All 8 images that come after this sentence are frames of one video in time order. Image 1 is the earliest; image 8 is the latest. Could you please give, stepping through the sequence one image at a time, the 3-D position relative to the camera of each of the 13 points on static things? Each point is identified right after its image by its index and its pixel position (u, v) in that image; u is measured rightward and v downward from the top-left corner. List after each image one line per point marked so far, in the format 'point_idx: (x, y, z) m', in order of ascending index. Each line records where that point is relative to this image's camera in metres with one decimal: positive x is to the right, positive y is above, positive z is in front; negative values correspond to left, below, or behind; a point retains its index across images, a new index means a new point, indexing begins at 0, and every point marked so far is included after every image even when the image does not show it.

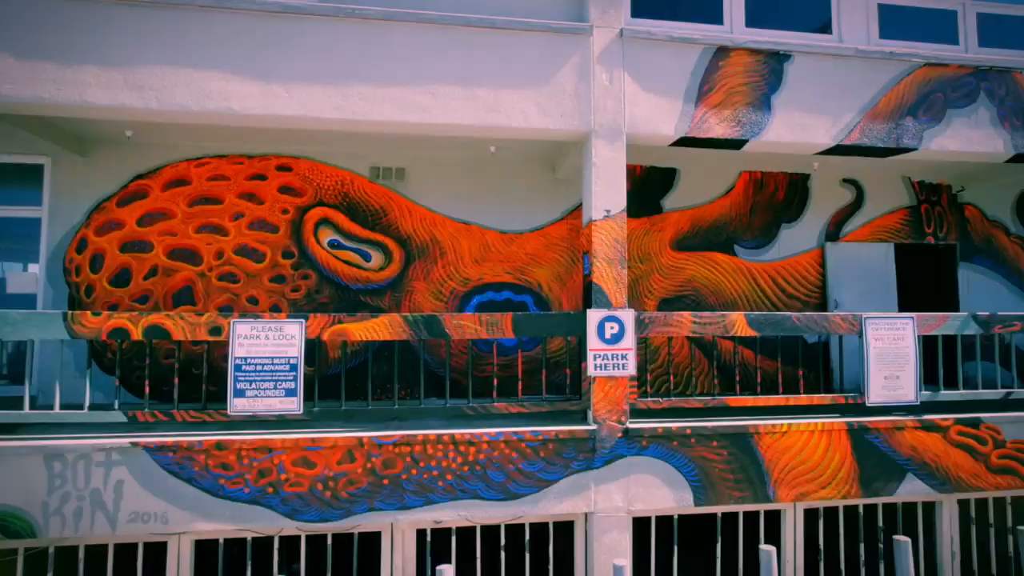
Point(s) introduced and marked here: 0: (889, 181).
0: (+5.9, +1.7, +8.4) m
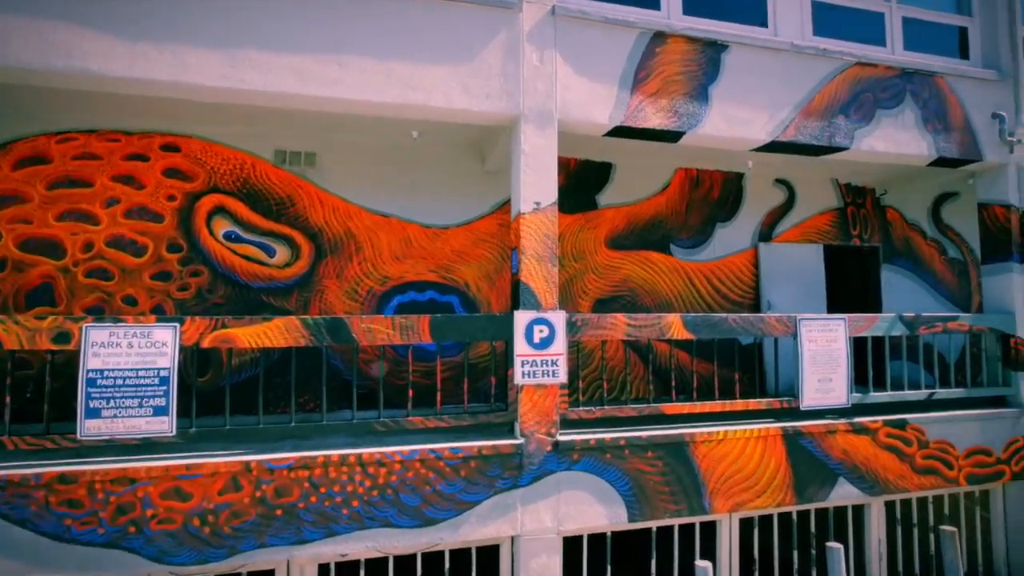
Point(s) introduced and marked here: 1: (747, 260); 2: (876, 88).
0: (+4.8, +1.7, +8.5) m
1: (+3.5, +0.4, +8.1) m
2: (+4.5, +2.5, +6.6) m
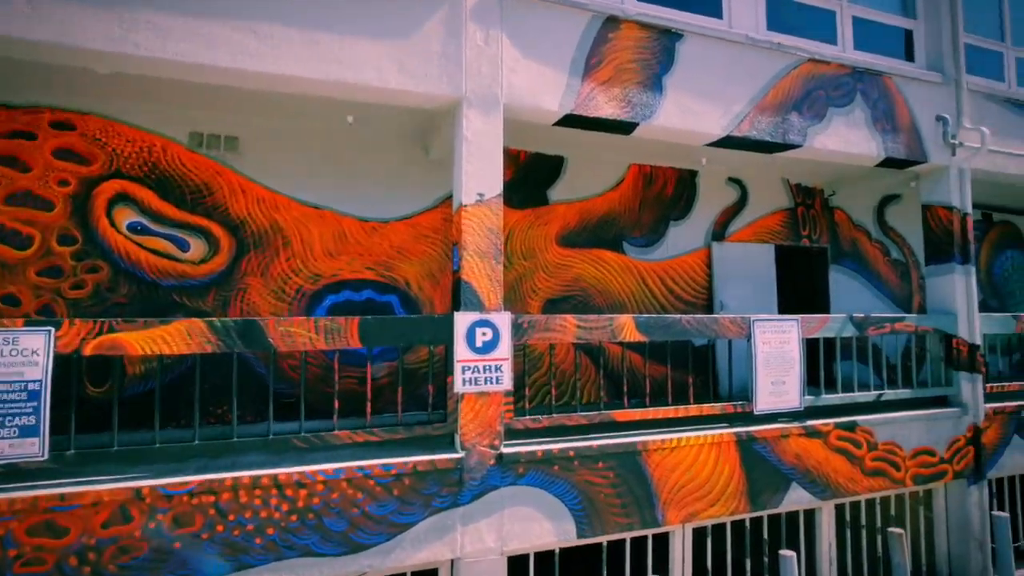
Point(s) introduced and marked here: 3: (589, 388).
0: (+4.0, +1.7, +8.4) m
1: (+2.8, +0.4, +7.9) m
2: (+3.8, +2.5, +6.5) m
3: (+1.0, -1.3, +6.7) m
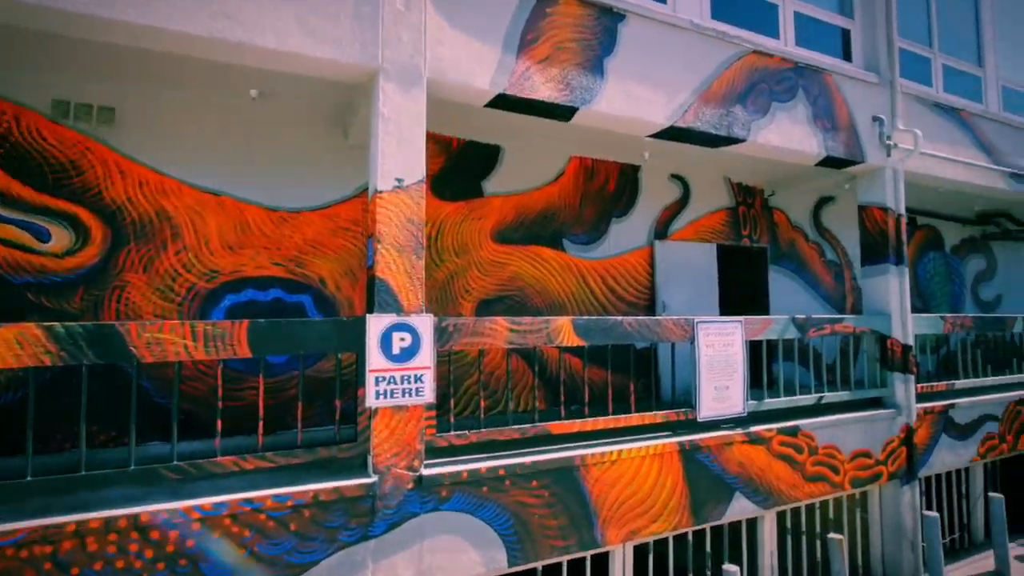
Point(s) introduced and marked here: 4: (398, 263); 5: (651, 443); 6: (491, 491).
0: (+3.1, +1.7, +8.2) m
1: (+1.8, +0.4, +7.6) m
2: (+3.0, +2.5, +6.3) m
3: (+0.2, -1.3, +6.3) m
4: (-0.9, +0.2, +4.2) m
5: (+1.3, -1.5, +5.1) m
6: (-0.2, -1.7, +4.3) m
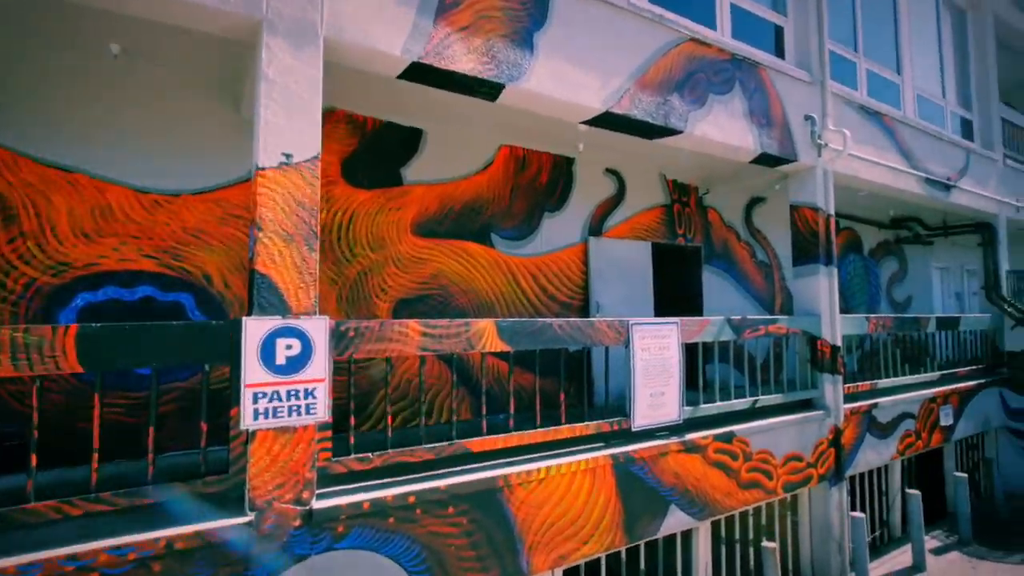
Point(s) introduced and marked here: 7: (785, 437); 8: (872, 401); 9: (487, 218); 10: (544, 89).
0: (+2.0, +1.7, +7.9) m
1: (+0.9, +0.4, +7.2) m
2: (+2.2, +2.5, +6.0) m
3: (-0.7, -1.2, +5.7) m
4: (-1.5, +0.2, +3.5) m
5: (+0.6, -1.5, +4.6) m
6: (-0.8, -1.6, +3.7) m
7: (+3.3, -1.8, +6.4) m
8: (+5.1, -1.6, +7.6) m
9: (-0.3, +0.9, +6.5) m
10: (+0.3, +1.8, +4.8) m
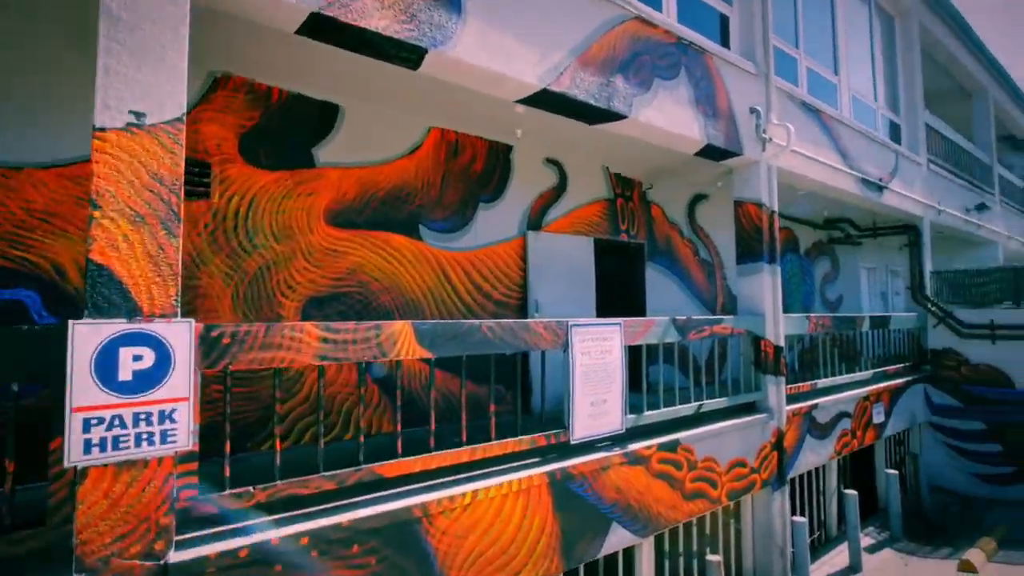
0: (+1.1, +1.7, +7.5) m
1: (0.0, +0.5, +6.7) m
2: (+1.5, +2.5, +5.6) m
3: (-1.4, -1.2, +5.0) m
4: (-1.9, +0.2, +2.8) m
5: (0.0, -1.5, +4.1) m
6: (-1.3, -1.6, +3.0) m
7: (+2.5, -1.8, +6.1) m
8: (+4.2, -1.6, +7.5) m
9: (-1.1, +0.9, +5.8) m
10: (-0.3, +1.8, +4.2) m
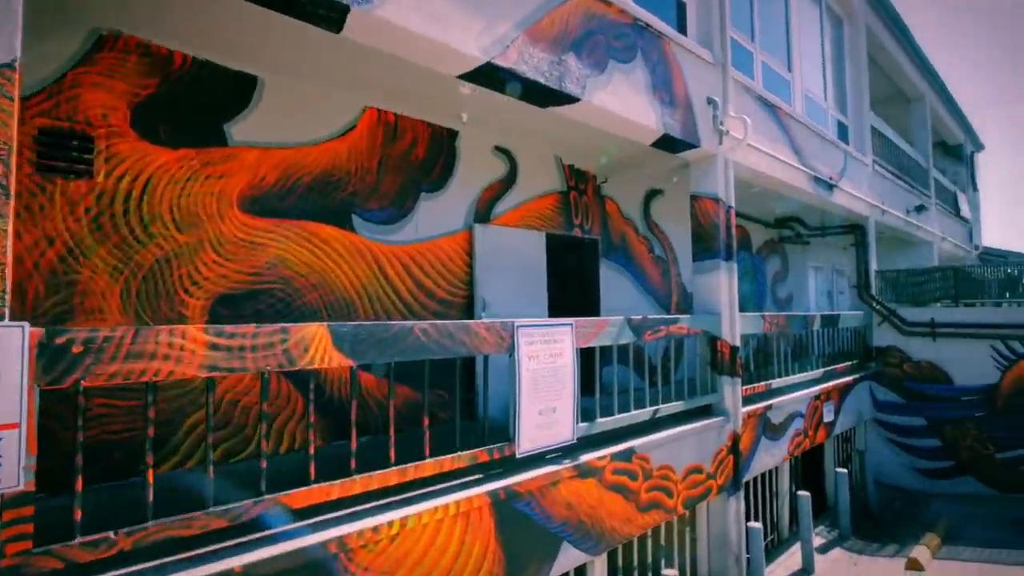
0: (+0.4, +1.7, +7.1) m
1: (-0.6, +0.5, +6.2) m
2: (+0.9, +2.5, +5.2) m
3: (-1.9, -1.2, +4.4) m
4: (-2.2, +0.3, +2.1) m
5: (-0.4, -1.4, +3.6) m
6: (-1.6, -1.6, +2.5) m
7: (+1.9, -1.7, +5.8) m
8: (+3.5, -1.6, +7.4) m
9: (-1.6, +0.9, +5.3) m
10: (-0.7, +1.8, +3.7) m
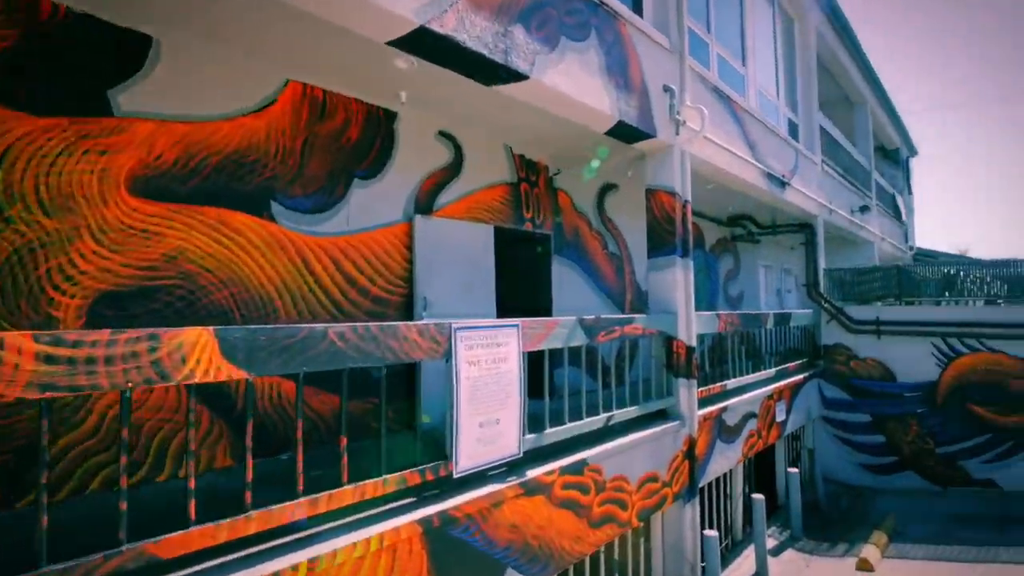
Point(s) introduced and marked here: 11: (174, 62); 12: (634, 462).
0: (-0.3, +1.8, +6.6) m
1: (-1.2, +0.5, +5.6) m
2: (+0.4, +2.5, +4.8) m
3: (-2.3, -1.2, +3.7) m
4: (-2.5, +0.3, +1.4) m
5: (-0.8, -1.4, +3.1) m
6: (-1.9, -1.6, +1.8) m
7: (+1.3, -1.7, +5.4) m
8: (+2.8, -1.6, +7.1) m
9: (-2.1, +0.9, +4.6) m
10: (-1.1, +1.8, +3.1) m
11: (-2.6, +1.7, +4.1) m
12: (+1.2, -1.8, +5.4) m
